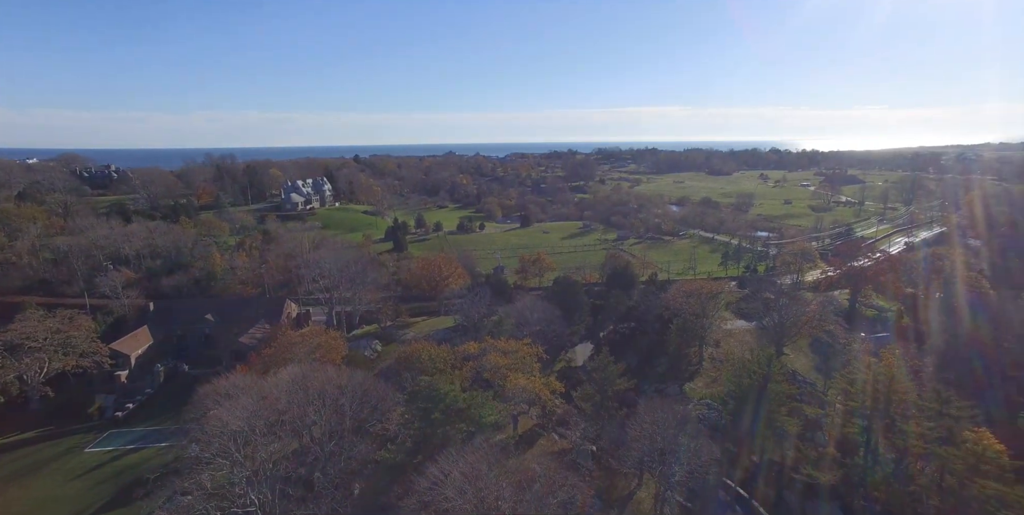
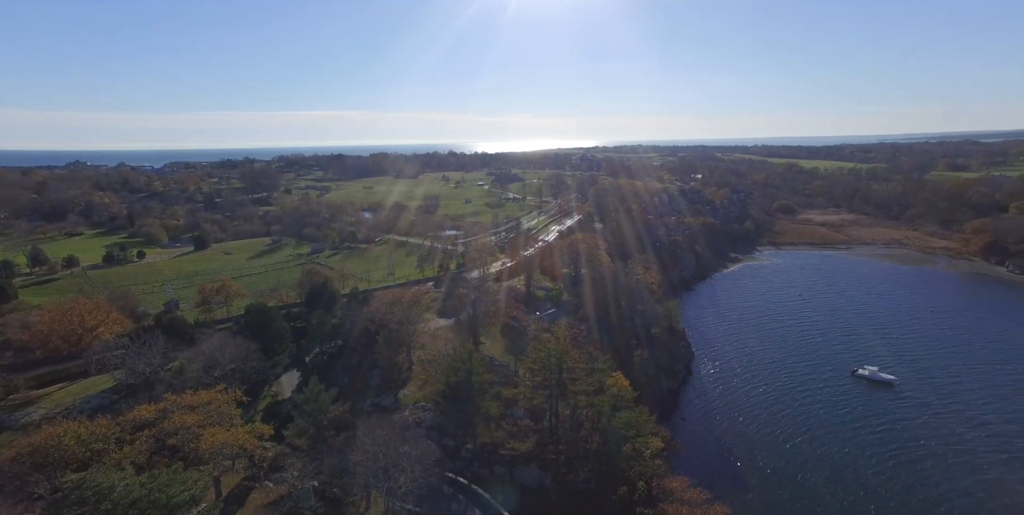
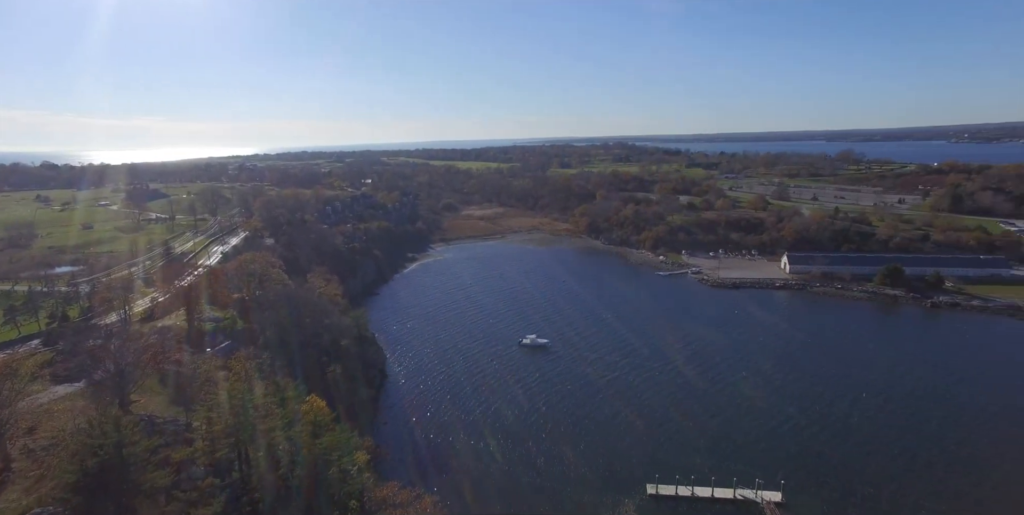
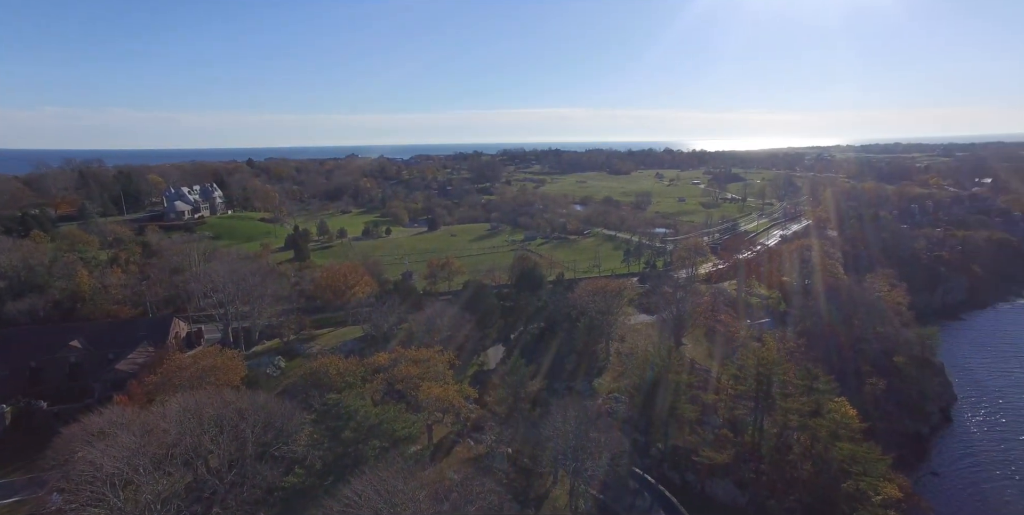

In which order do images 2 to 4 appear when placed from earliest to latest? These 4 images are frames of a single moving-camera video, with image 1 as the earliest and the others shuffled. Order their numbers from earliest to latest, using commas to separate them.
4, 2, 3
